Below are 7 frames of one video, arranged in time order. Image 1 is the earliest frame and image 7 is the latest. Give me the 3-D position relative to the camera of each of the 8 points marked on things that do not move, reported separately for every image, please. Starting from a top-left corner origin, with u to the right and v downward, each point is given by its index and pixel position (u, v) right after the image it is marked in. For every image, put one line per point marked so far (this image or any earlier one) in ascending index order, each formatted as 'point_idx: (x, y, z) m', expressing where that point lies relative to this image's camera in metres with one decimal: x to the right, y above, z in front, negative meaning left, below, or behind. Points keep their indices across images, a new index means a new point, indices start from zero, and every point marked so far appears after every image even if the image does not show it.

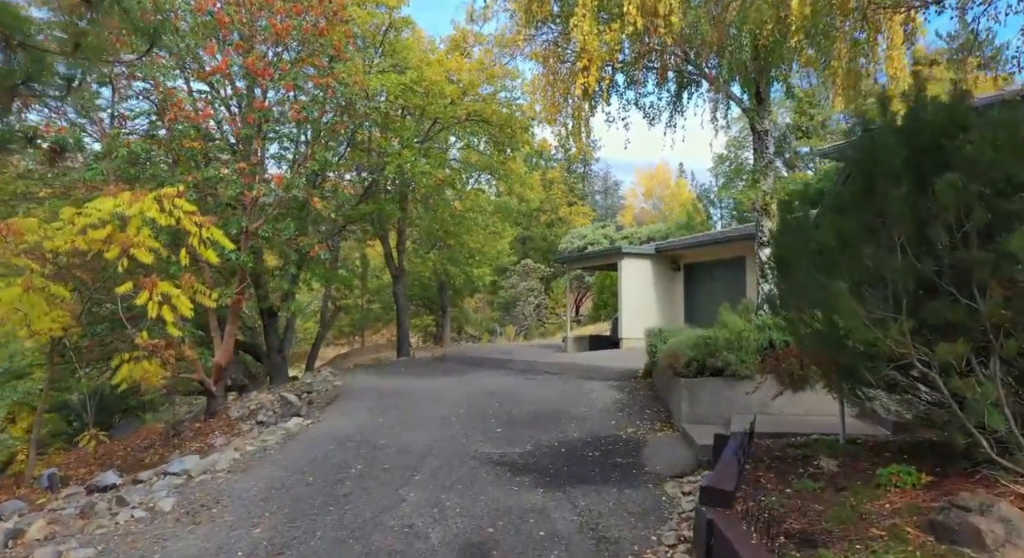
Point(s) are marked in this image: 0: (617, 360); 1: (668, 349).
0: (+2.2, -1.9, +13.0) m
1: (+2.0, -0.9, +7.3) m
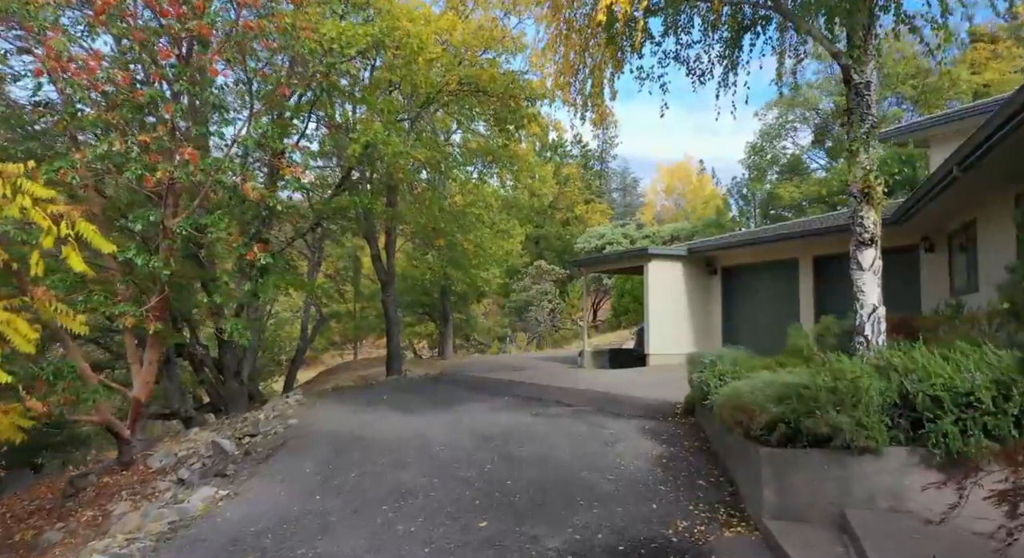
0: (+2.3, -2.1, +10.8) m
1: (+1.9, -1.0, +5.1) m
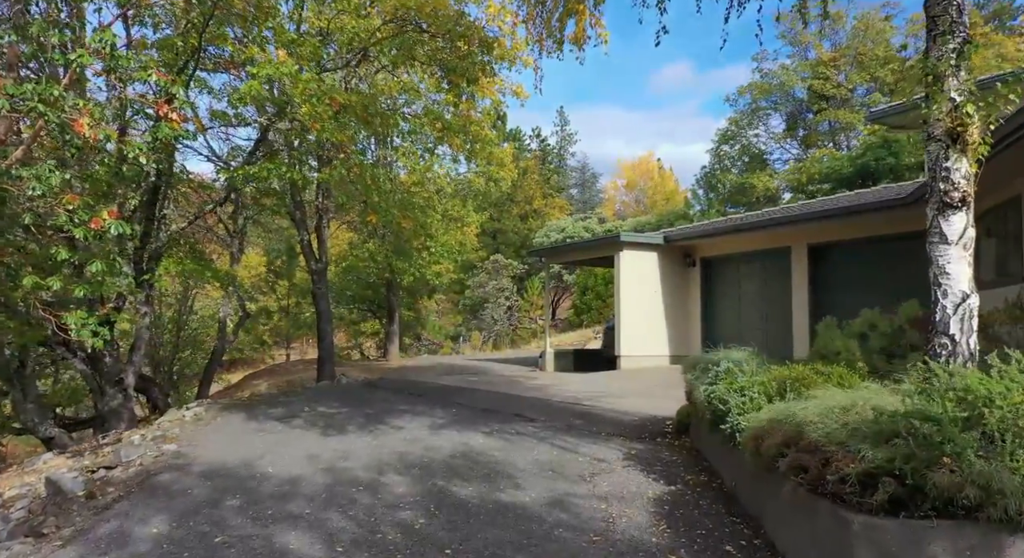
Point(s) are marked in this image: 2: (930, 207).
0: (+1.5, -1.9, +9.3) m
1: (+1.6, -0.8, +3.5) m
2: (+2.9, +0.5, +4.2) m
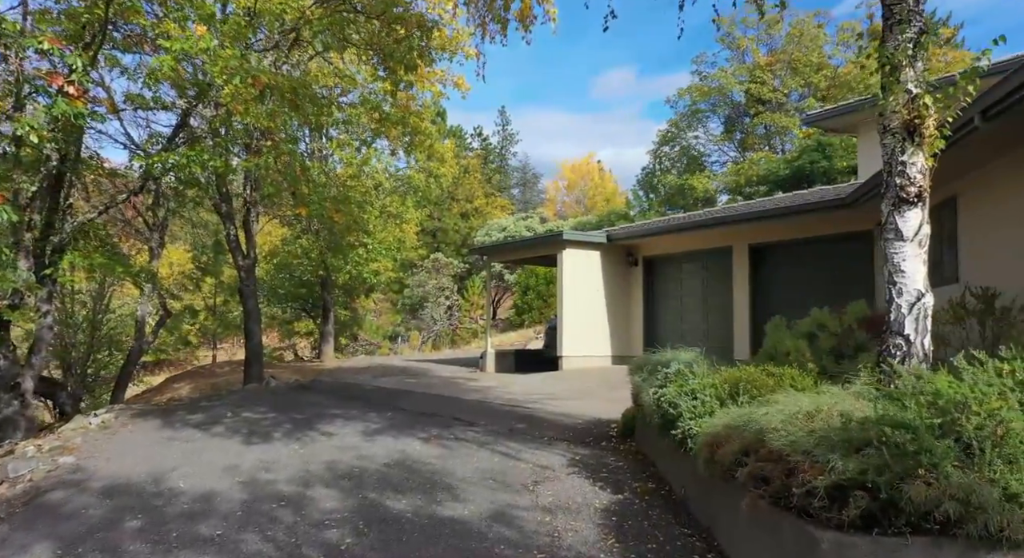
0: (+0.6, -1.9, +9.0) m
1: (+1.3, -0.8, +3.3) m
2: (+2.5, +0.5, +4.1) m
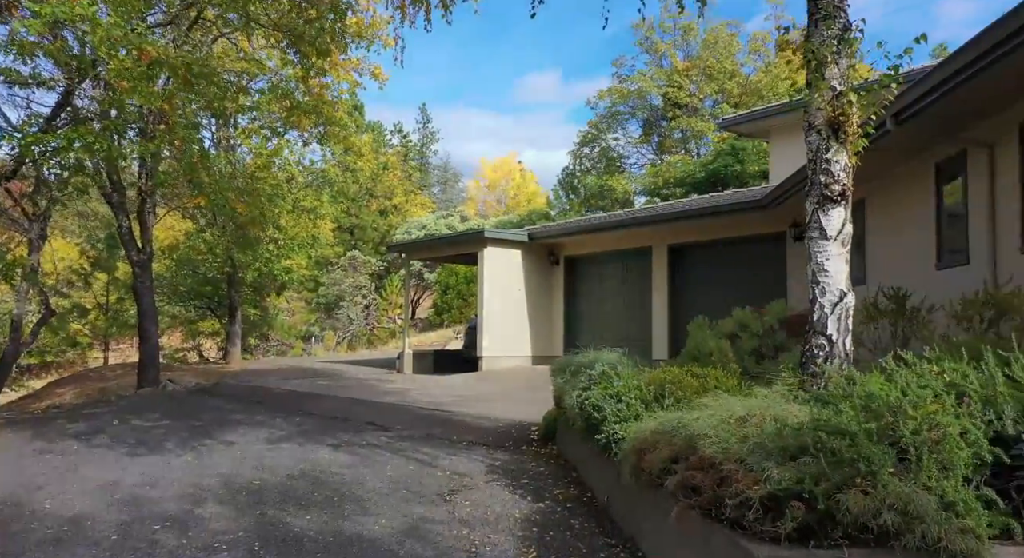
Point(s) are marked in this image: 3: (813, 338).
0: (-0.6, -1.9, +8.7) m
1: (+0.8, -0.8, +3.1) m
2: (+2.0, +0.5, +4.1) m
3: (+1.9, -0.4, +3.9) m
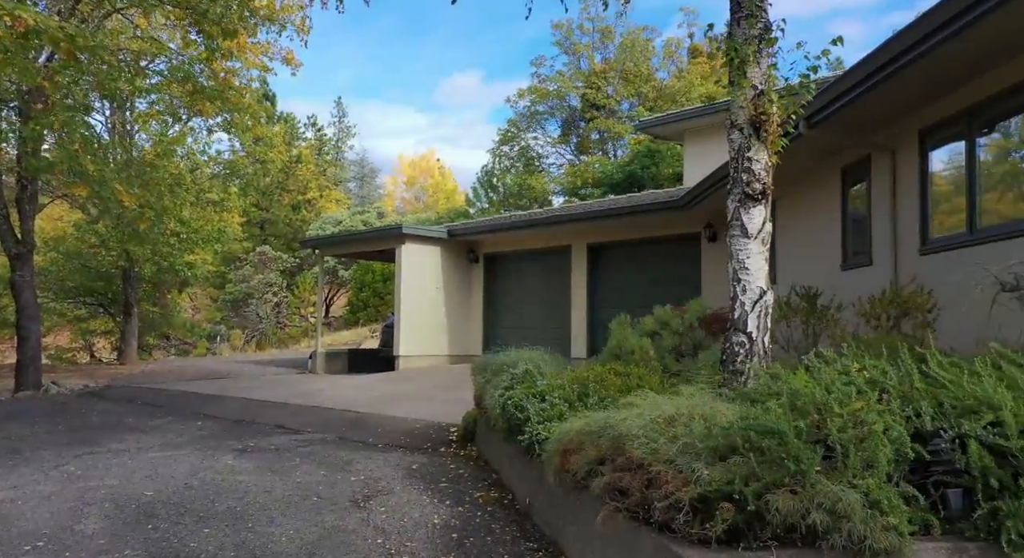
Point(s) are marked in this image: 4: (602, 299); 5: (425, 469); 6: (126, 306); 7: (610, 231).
0: (-1.7, -1.8, +8.4) m
1: (+0.4, -0.8, +3.0) m
2: (+1.5, +0.5, +4.1) m
3: (+1.4, -0.4, +3.9) m
4: (+1.7, -0.4, +11.4) m
5: (-0.9, -1.8, +5.7) m
6: (-10.4, -0.7, +16.3) m
7: (+1.7, +0.9, +11.2) m
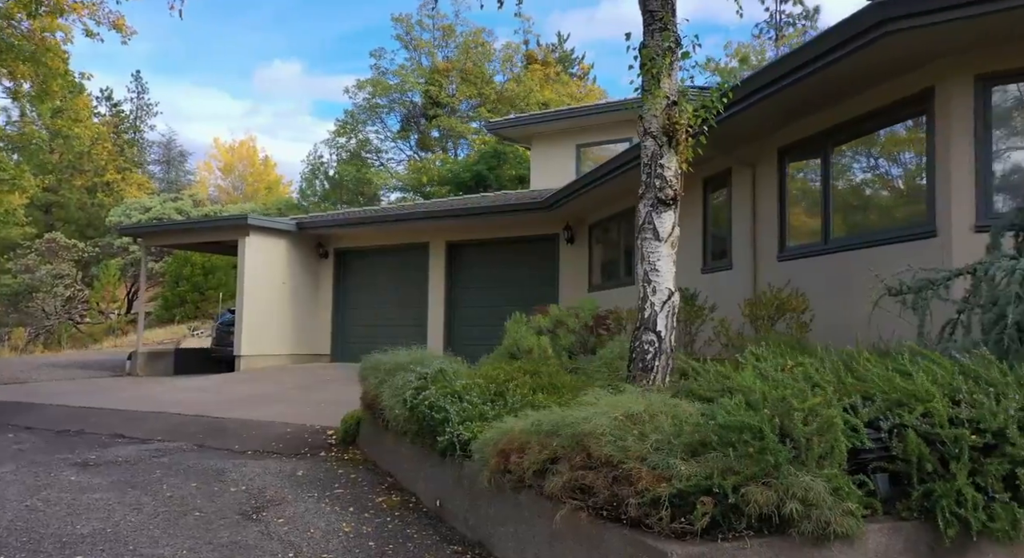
0: (-3.1, -1.7, +7.7) m
1: (+0.2, -0.8, +3.0) m
2: (+1.0, +0.5, +4.3) m
3: (+0.9, -0.4, +4.1) m
4: (-0.5, -0.3, +11.4) m
5: (-1.7, -1.7, +5.3) m
6: (-13.5, -0.3, +13.4) m
7: (-0.4, +0.9, +11.3) m
